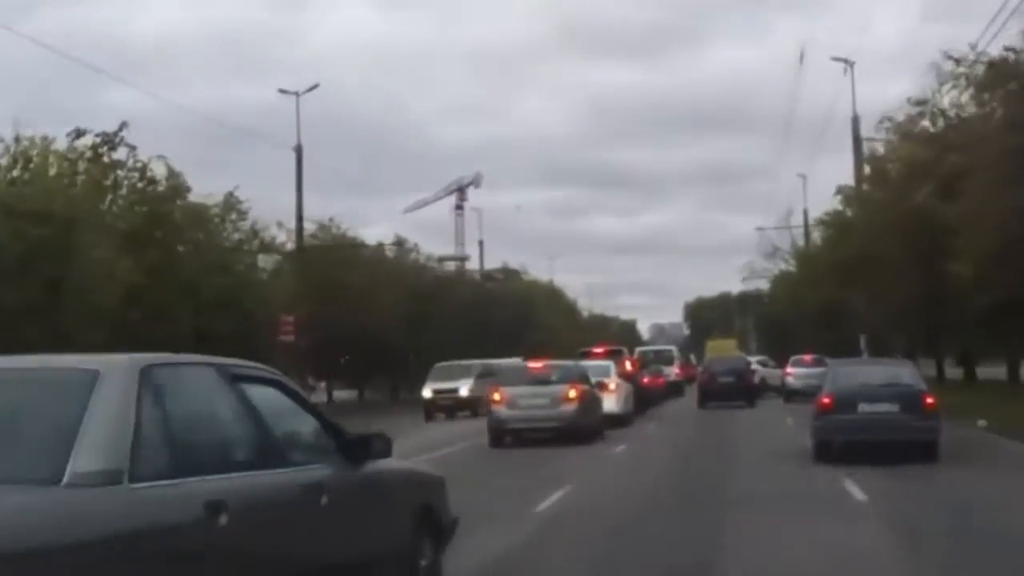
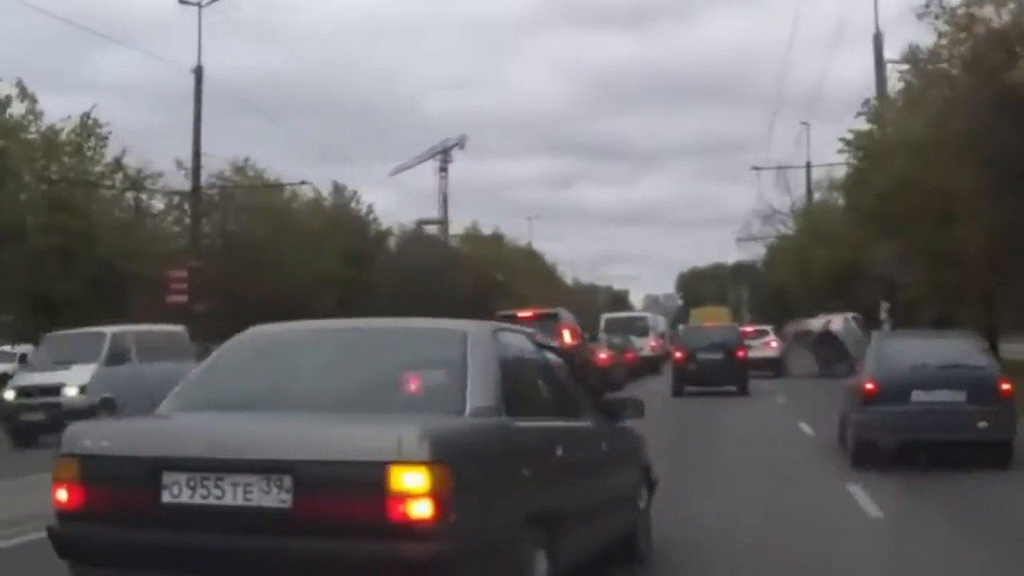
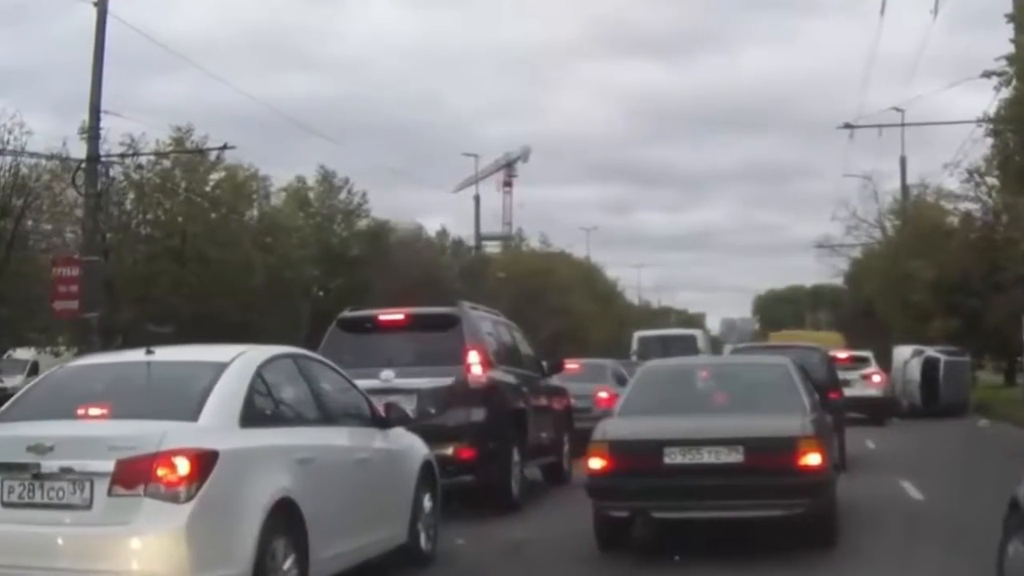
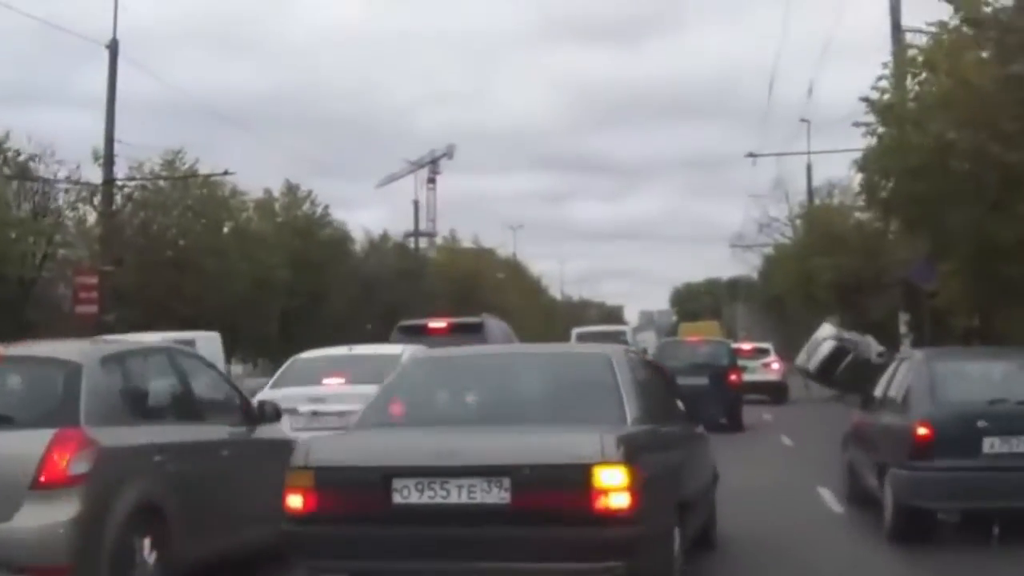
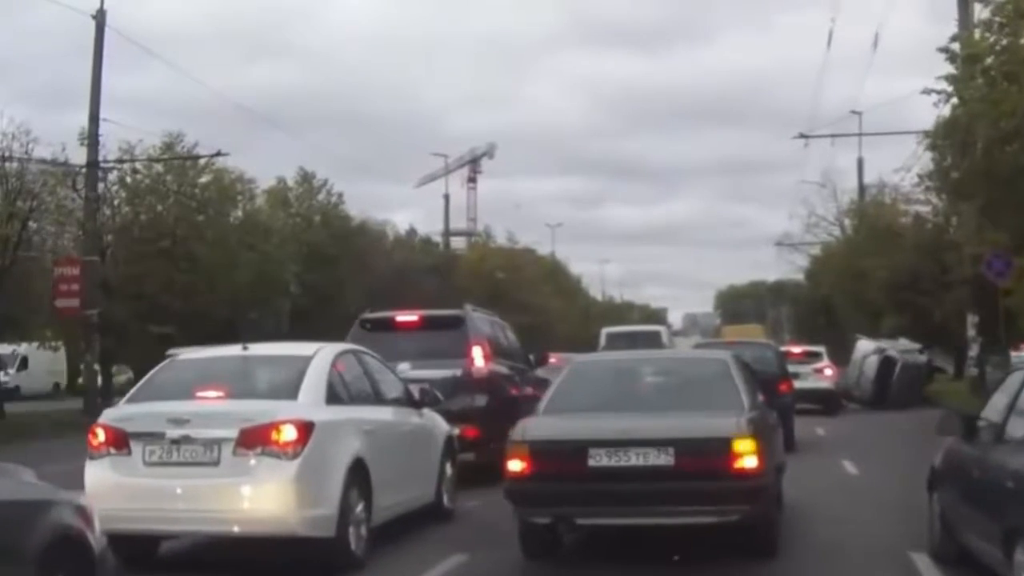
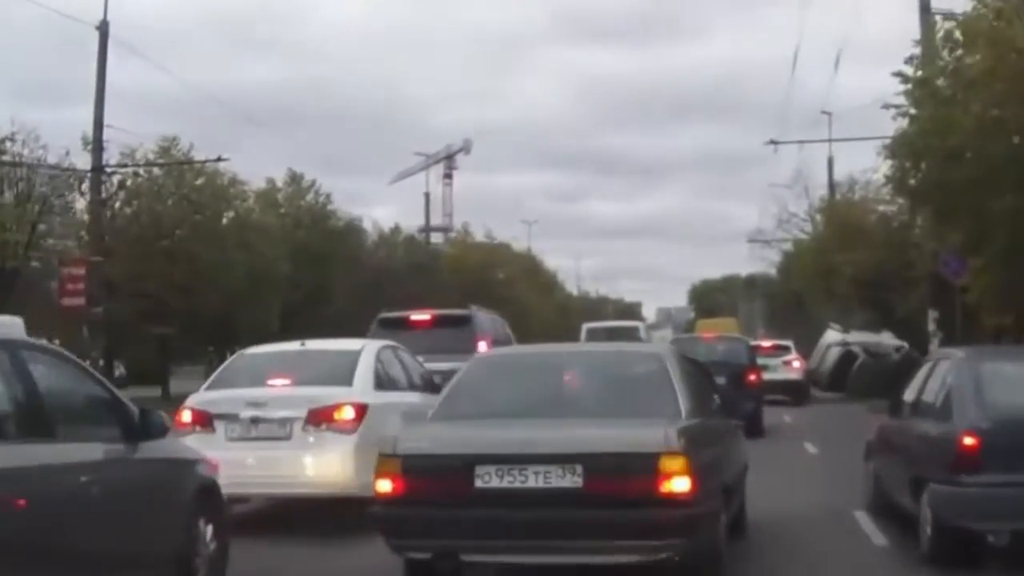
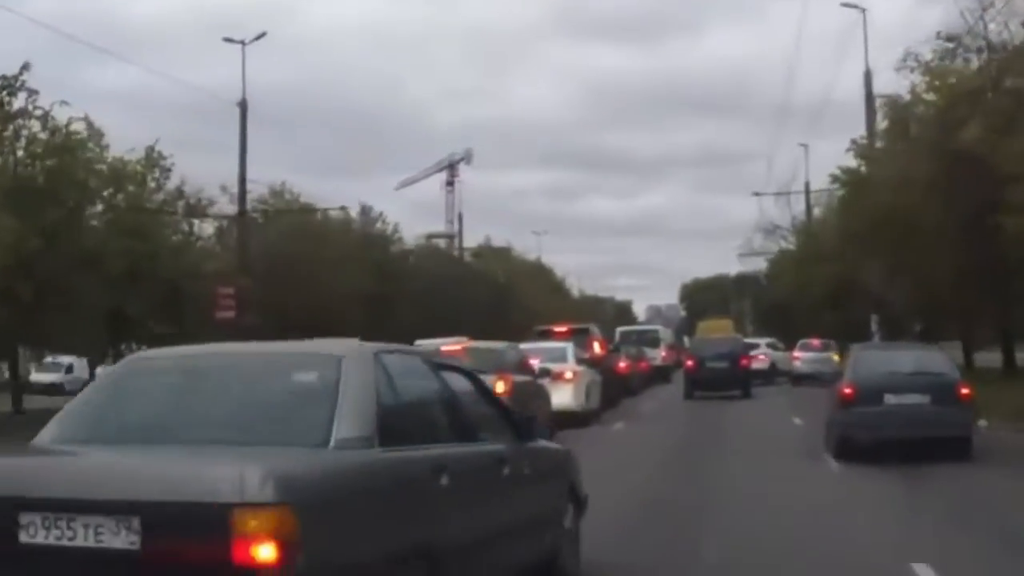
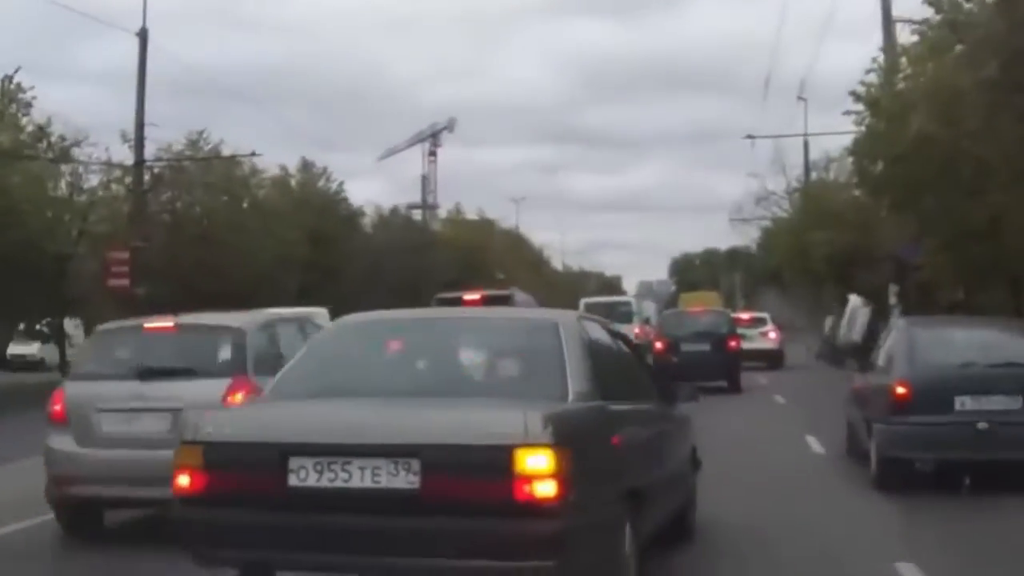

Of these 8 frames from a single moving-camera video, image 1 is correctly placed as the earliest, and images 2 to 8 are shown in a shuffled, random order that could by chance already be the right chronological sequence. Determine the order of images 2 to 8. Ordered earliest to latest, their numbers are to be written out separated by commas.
7, 2, 8, 4, 6, 5, 3
